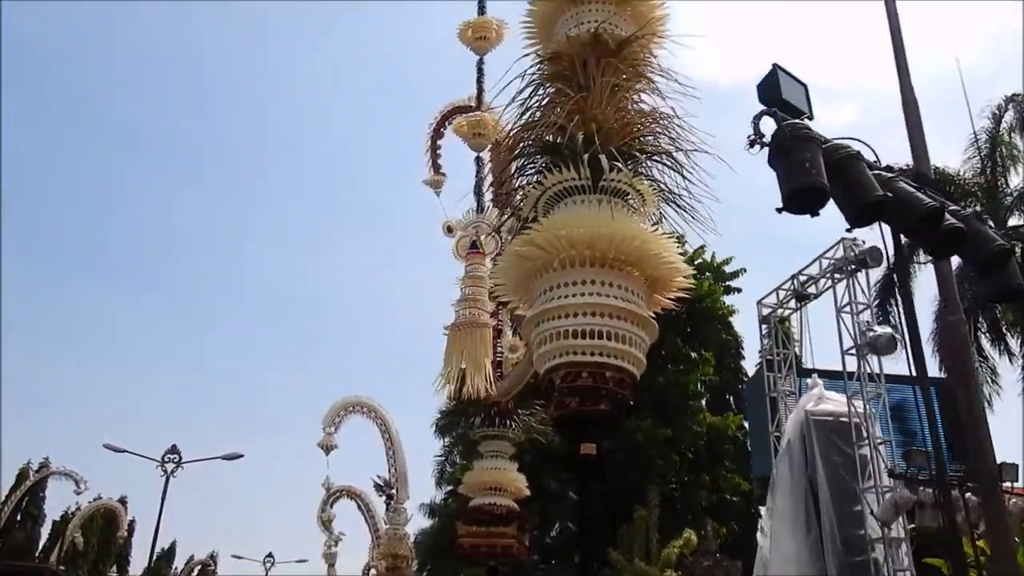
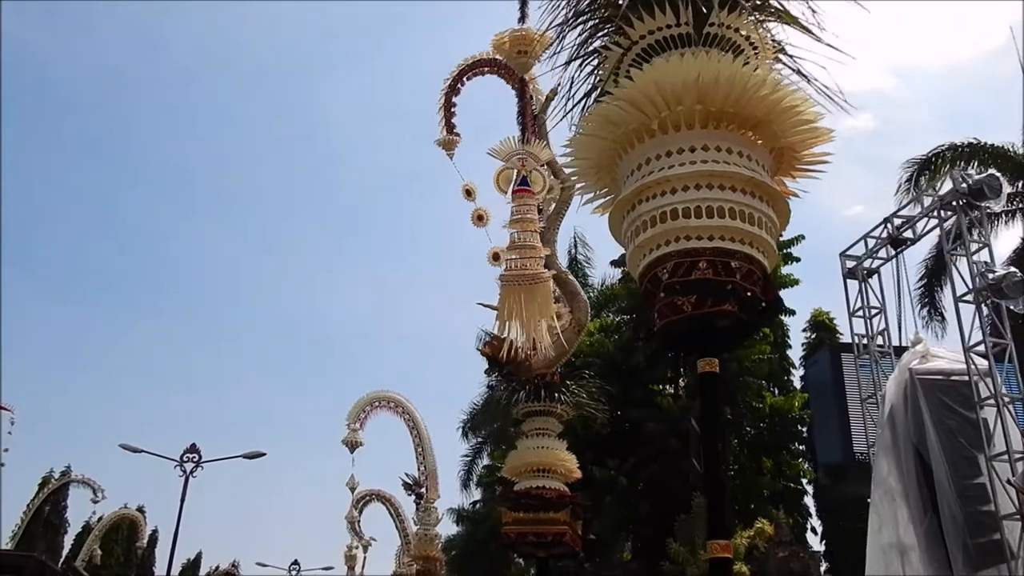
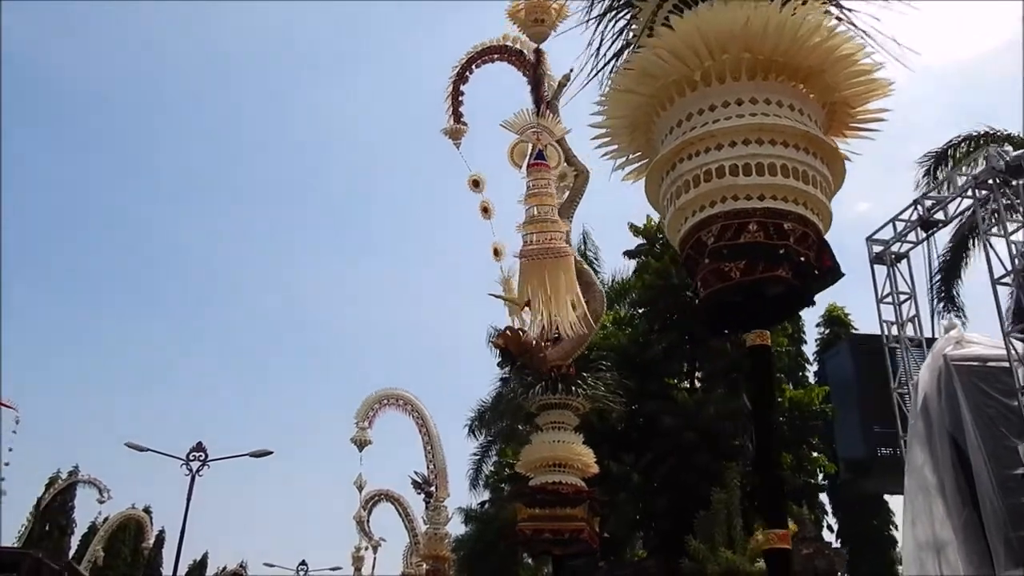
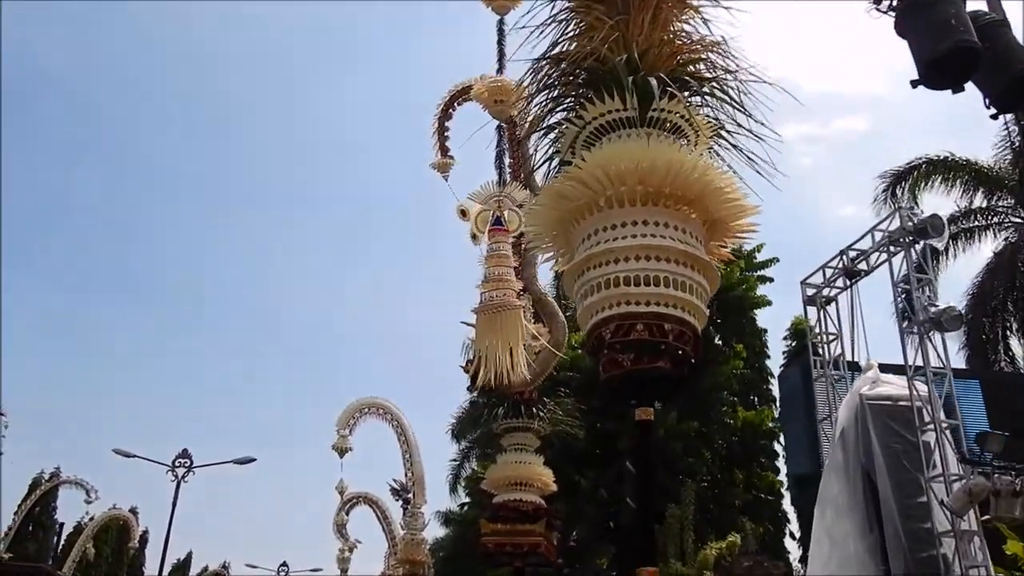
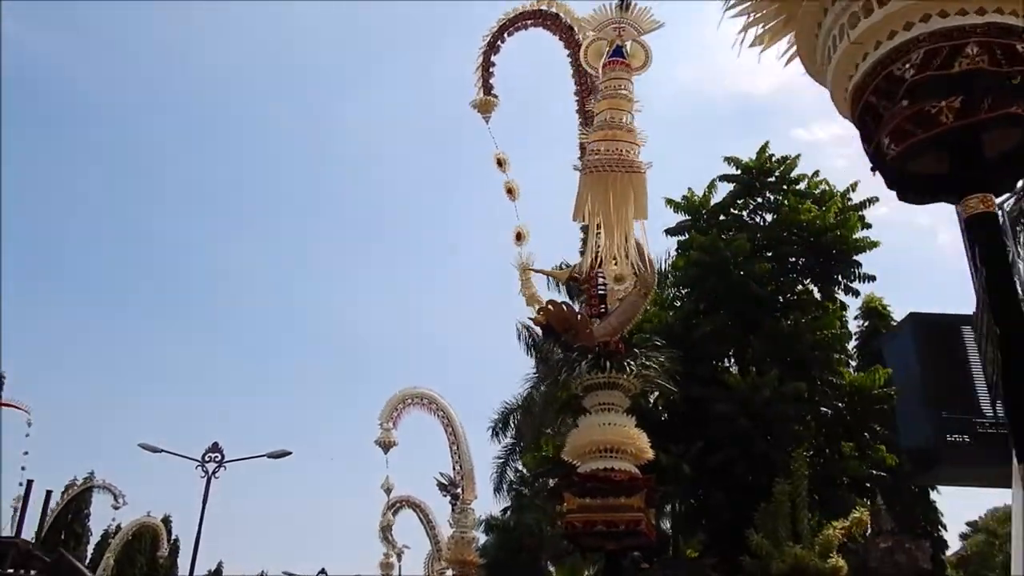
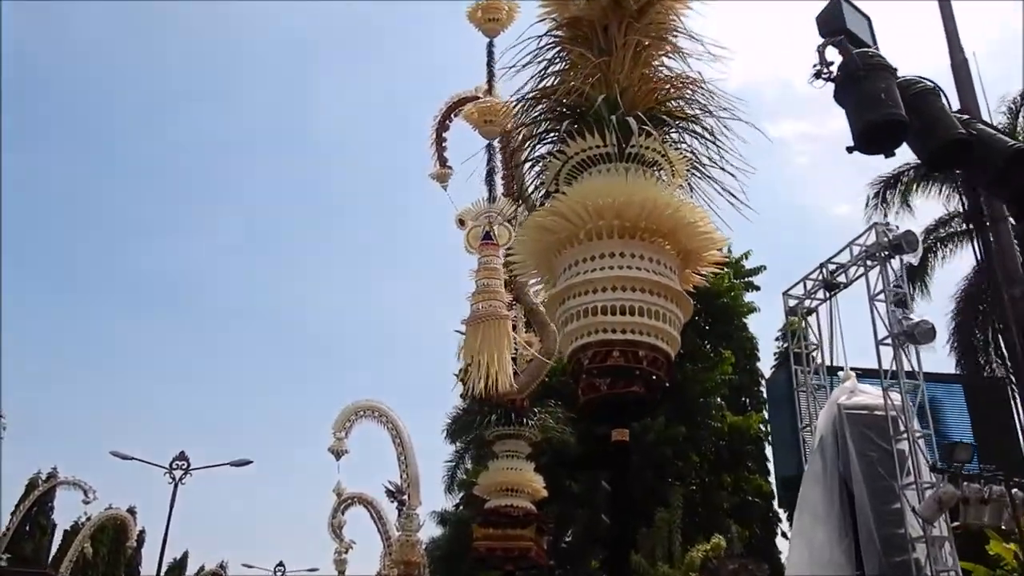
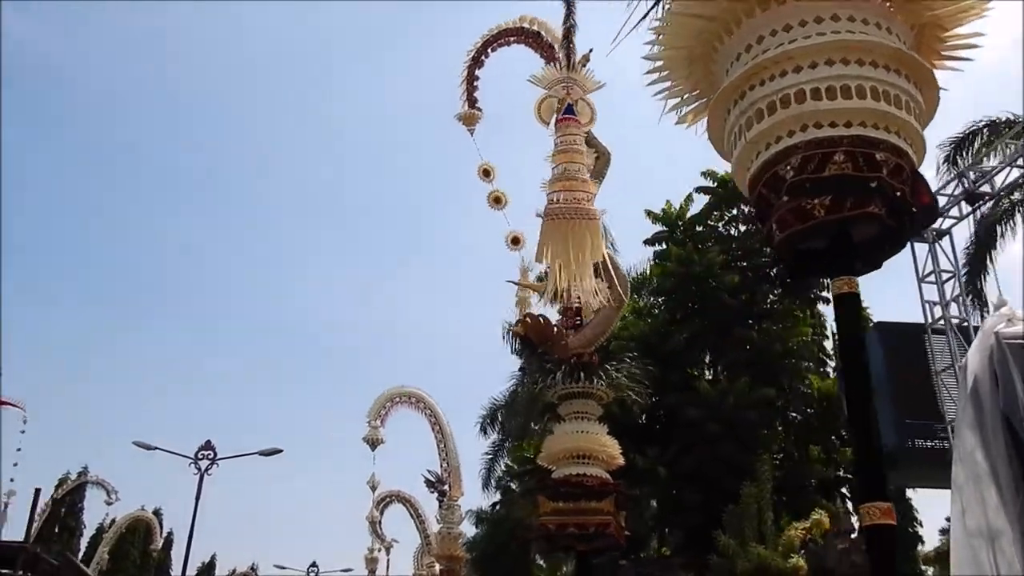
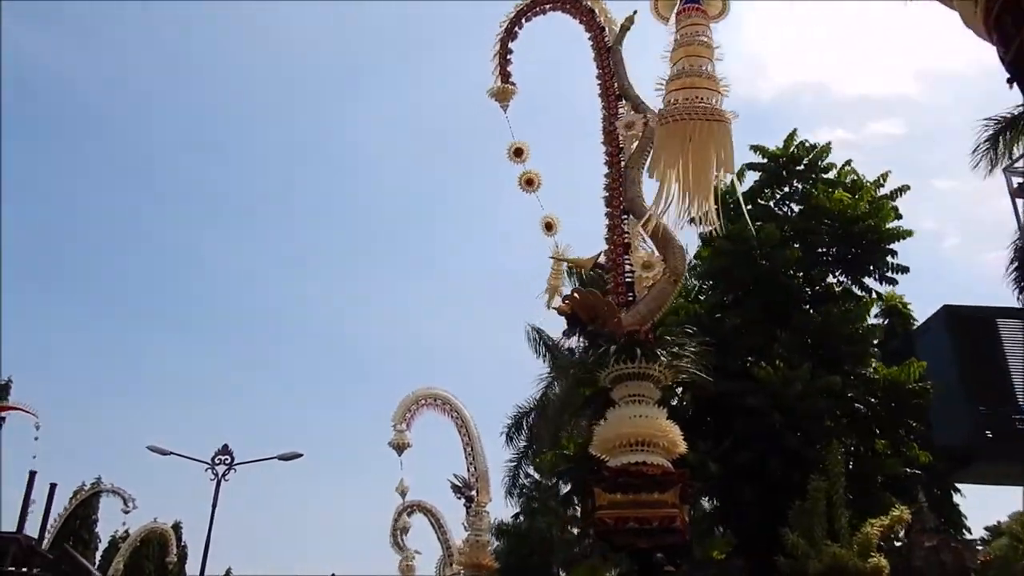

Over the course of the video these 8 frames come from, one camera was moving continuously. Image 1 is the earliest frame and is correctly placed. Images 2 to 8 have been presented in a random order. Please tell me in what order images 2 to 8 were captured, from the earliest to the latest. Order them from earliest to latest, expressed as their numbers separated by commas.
6, 4, 2, 3, 7, 5, 8
